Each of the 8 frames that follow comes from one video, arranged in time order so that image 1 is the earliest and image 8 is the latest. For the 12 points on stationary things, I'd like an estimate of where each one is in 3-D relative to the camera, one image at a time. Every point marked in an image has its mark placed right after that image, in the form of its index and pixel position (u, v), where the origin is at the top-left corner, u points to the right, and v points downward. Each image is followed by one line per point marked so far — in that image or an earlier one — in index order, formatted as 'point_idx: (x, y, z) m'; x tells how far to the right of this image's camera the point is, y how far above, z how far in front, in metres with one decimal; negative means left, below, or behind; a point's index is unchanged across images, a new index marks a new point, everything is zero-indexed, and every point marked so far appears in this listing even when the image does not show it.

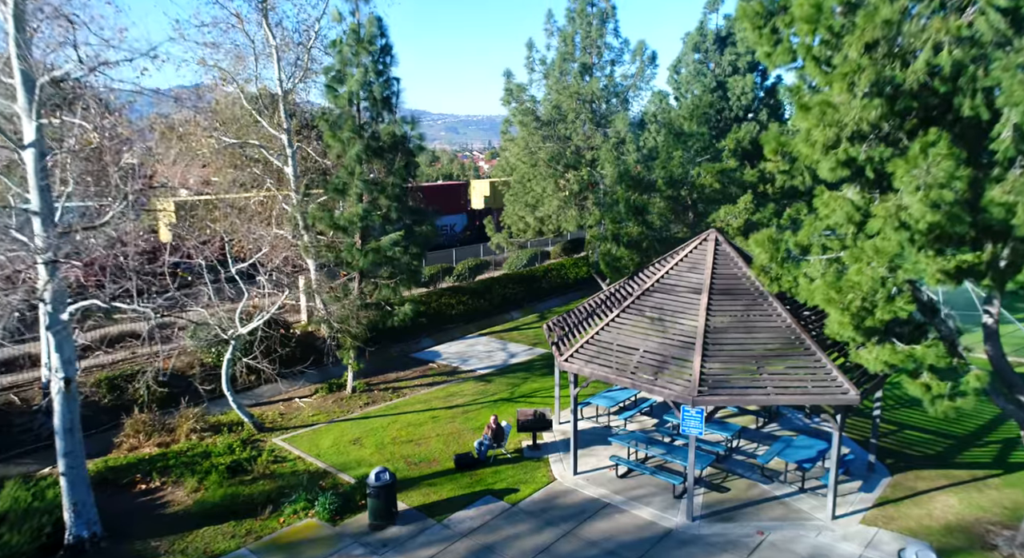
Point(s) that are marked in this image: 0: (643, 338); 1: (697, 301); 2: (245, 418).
0: (+2.5, -1.2, +13.2) m
1: (+3.5, -0.4, +13.2) m
2: (-6.6, -3.3, +16.8) m
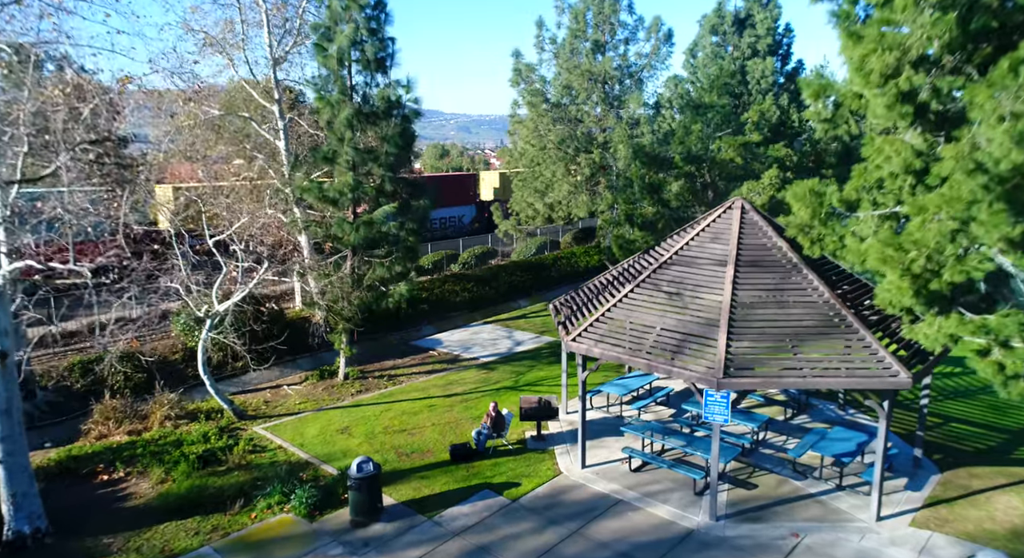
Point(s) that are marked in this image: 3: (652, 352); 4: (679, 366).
0: (+2.5, -0.6, +11.7) m
1: (+3.5, +0.1, +11.8) m
2: (-6.5, -2.8, +15.4) m
3: (+2.2, -1.2, +11.2) m
4: (+2.6, -1.4, +10.7) m
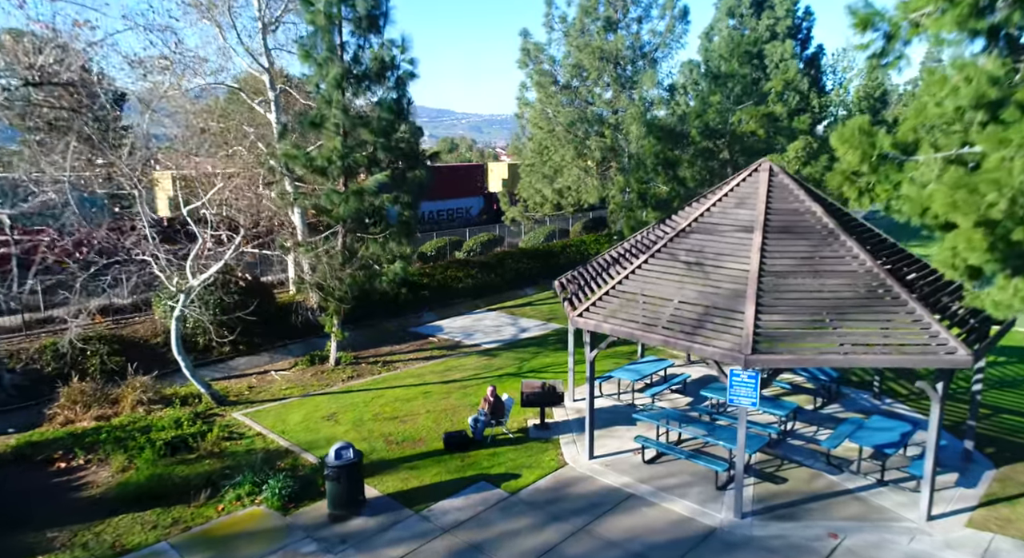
0: (+2.5, -0.1, +10.4) m
1: (+3.5, +0.6, +10.4) m
2: (-6.4, -2.2, +14.3) m
3: (+2.2, -0.7, +9.9) m
4: (+2.6, -0.9, +9.4) m
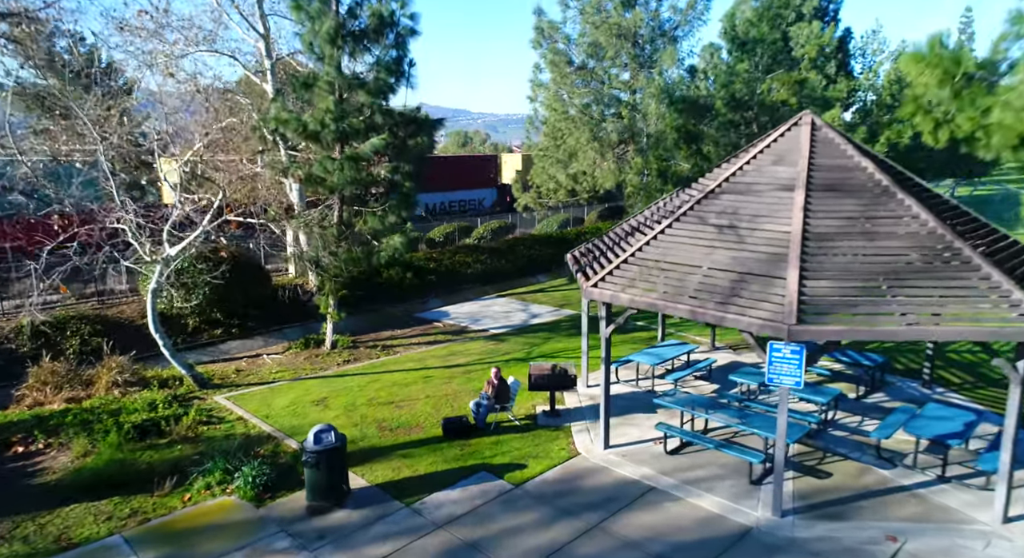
0: (+2.6, +0.3, +9.1) m
1: (+3.6, +1.0, +9.1) m
2: (-6.3, -1.7, +13.2) m
3: (+2.3, -0.2, +8.6) m
4: (+2.6, -0.4, +8.1) m
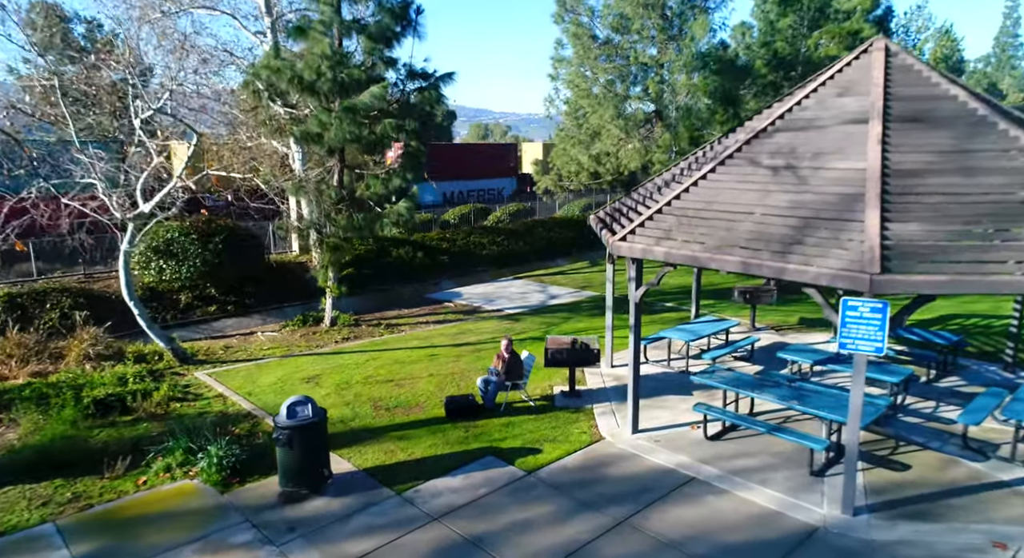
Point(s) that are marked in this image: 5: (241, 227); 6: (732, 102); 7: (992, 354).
0: (+2.7, +0.9, +7.6) m
1: (+3.8, +1.6, +7.5) m
2: (-6.0, -1.1, +11.9) m
3: (+2.4, +0.3, +7.1) m
4: (+2.7, +0.2, +6.6) m
5: (-6.2, +1.2, +15.8) m
6: (+5.1, +4.1, +16.3) m
7: (+7.7, -1.2, +11.1) m
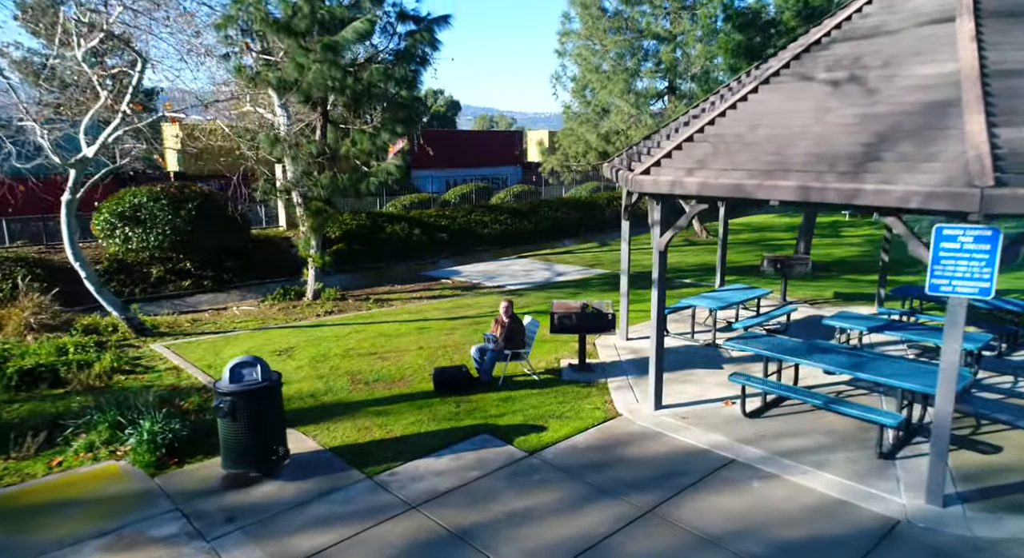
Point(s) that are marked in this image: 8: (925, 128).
0: (+2.7, +1.5, +6.1) m
1: (+3.8, +2.1, +6.1) m
2: (-6.0, -0.5, +10.5) m
3: (+2.4, +0.9, +5.7) m
4: (+2.7, +0.7, +5.2) m
5: (-6.1, +1.8, +14.4) m
6: (+5.2, +4.7, +14.8) m
7: (+7.7, -0.6, +9.6) m
8: (+3.2, +1.2, +5.3) m
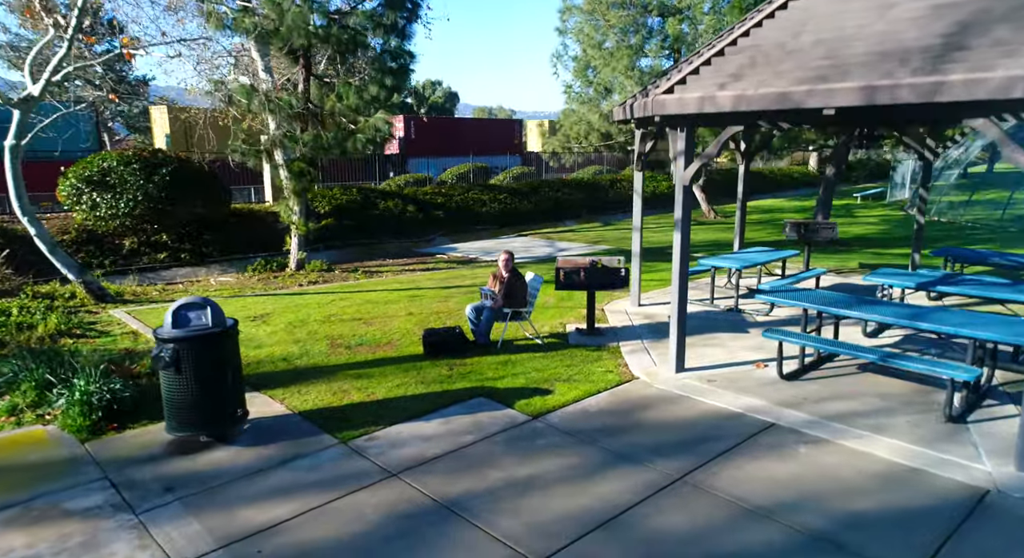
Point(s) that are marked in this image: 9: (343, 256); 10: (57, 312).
0: (+2.7, +2.0, +5.2) m
1: (+3.8, +2.7, +5.1) m
2: (-6.0, 0.0, +9.5) m
3: (+2.4, +1.4, +4.7) m
4: (+2.7, +1.3, +4.2) m
5: (-6.1, +2.3, +13.4) m
6: (+5.2, +5.2, +13.9) m
7: (+7.7, -0.1, +8.6) m
8: (+3.2, +1.7, +4.4) m
9: (-3.8, +0.5, +15.5) m
10: (-5.4, -0.4, +8.4) m
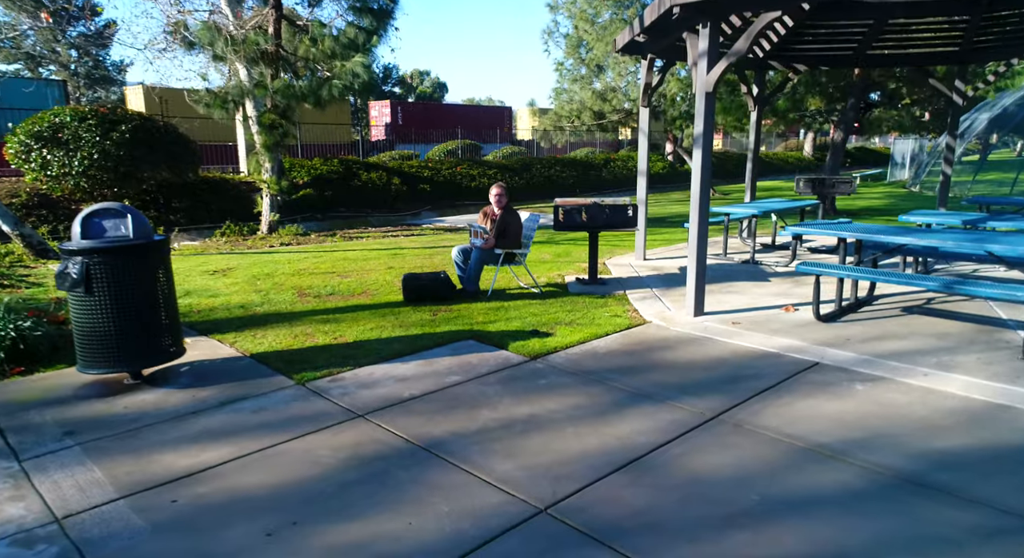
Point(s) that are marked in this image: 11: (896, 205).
0: (+2.7, +2.6, +4.3) m
1: (+3.7, +3.2, +4.3) m
2: (-6.1, +0.6, +8.5) m
3: (+2.4, +2.0, +3.9) m
4: (+2.7, +1.8, +3.3) m
5: (-6.3, +2.9, +12.4) m
6: (+5.0, +5.8, +13.1) m
7: (+7.6, +0.5, +7.8) m
8: (+3.2, +2.3, +3.5) m
9: (-4.0, +1.1, +14.5) m
10: (-5.5, +0.1, +7.4) m
11: (+9.0, +1.7, +16.2) m
